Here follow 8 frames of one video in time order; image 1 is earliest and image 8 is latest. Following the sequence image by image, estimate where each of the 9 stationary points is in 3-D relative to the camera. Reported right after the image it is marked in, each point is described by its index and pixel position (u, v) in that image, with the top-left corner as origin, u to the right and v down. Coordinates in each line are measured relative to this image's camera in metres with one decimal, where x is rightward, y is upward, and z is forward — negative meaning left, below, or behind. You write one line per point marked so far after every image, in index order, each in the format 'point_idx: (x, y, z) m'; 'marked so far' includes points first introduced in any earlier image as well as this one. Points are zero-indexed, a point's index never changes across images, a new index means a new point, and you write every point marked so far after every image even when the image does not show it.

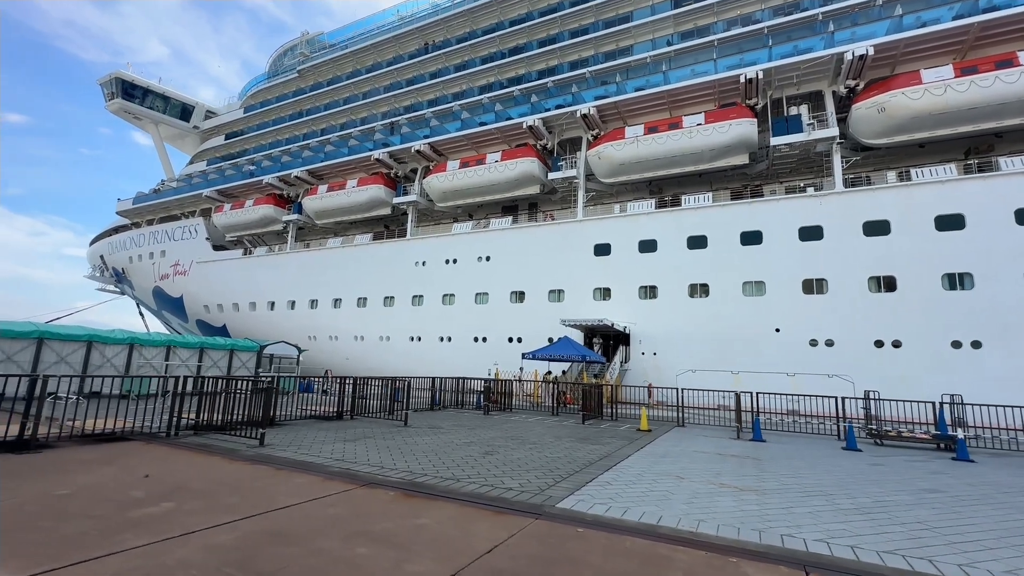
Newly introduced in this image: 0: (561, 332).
0: (+1.5, -1.4, +14.8) m
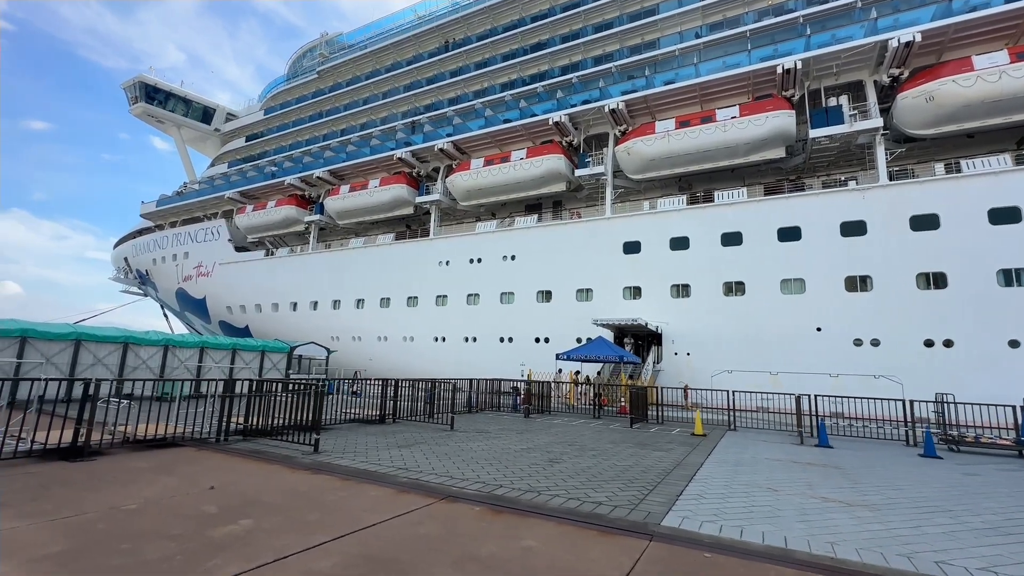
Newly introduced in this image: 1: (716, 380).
0: (+2.4, -1.3, +14.5) m
1: (+5.5, -2.5, +12.8) m
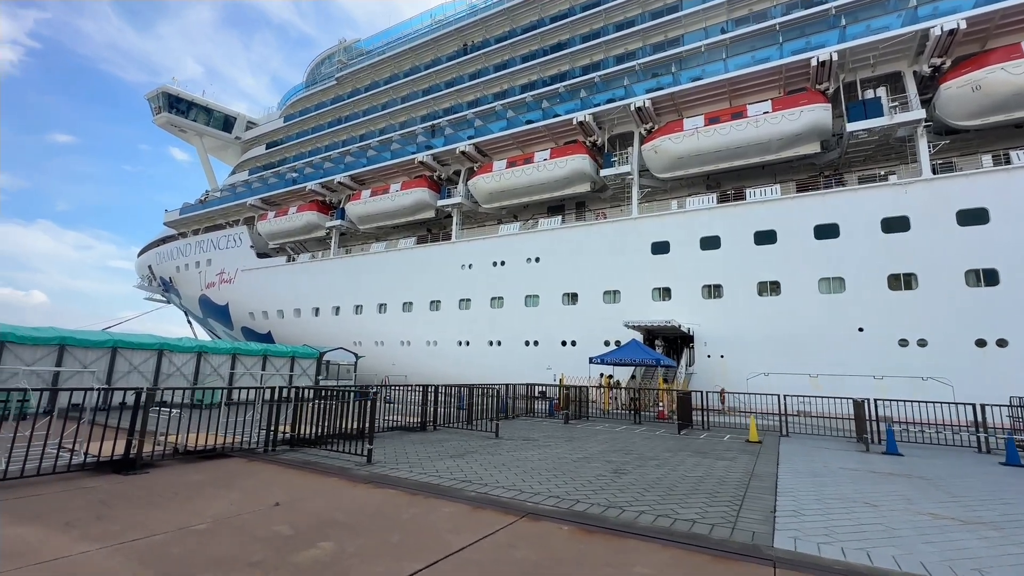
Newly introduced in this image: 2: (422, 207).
0: (+3.2, -1.4, +14.2) m
1: (+6.3, -2.5, +12.4) m
2: (-3.6, +3.3, +18.9) m
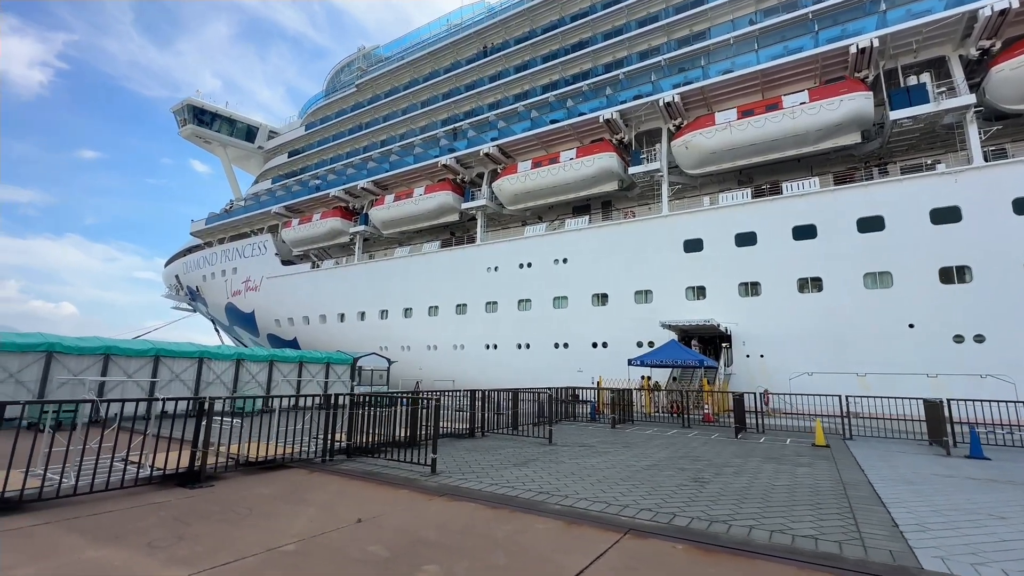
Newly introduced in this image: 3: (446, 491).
0: (+4.1, -1.4, +13.9) m
1: (+7.2, -2.4, +11.9) m
2: (-2.6, +3.1, +18.8) m
3: (-0.5, -1.4, +3.3) m
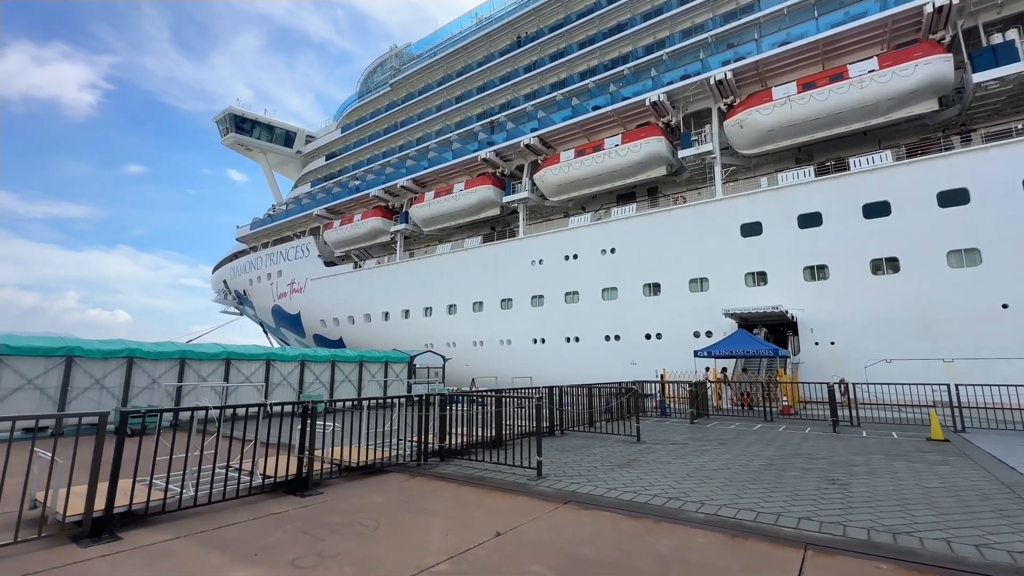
0: (+5.6, -1.0, +13.3) m
1: (+8.5, -2.0, +11.2) m
2: (-1.0, +3.3, +18.7) m
3: (+0.4, -1.4, +3.1) m
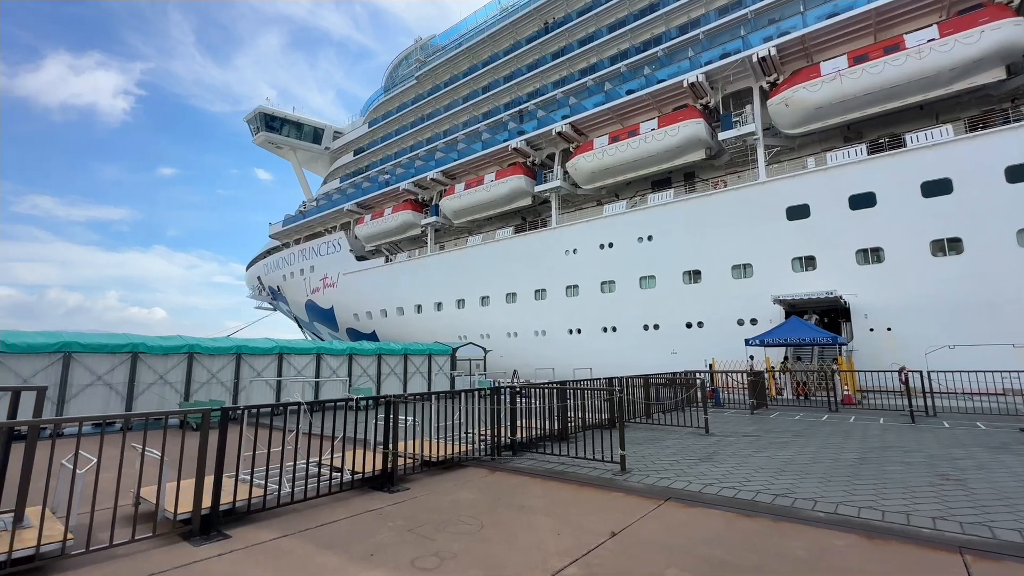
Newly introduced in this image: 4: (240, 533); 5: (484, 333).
0: (+6.6, -0.7, +12.9) m
1: (+9.5, -1.6, +10.7) m
2: (+0.3, +3.6, +18.5) m
3: (+0.9, -1.3, +2.9) m
4: (-1.3, -1.2, +2.3) m
5: (-1.0, -1.7, +18.3) m
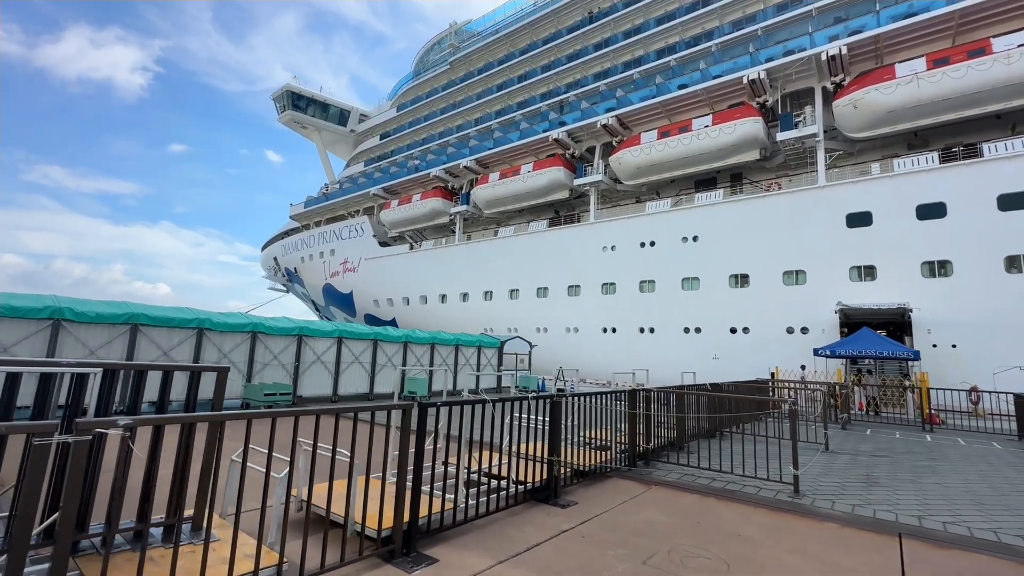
0: (+7.8, -0.9, +12.5) m
1: (+10.6, -2.0, +10.2) m
2: (+1.7, +3.8, +18.0) m
3: (+2.0, -1.3, +2.5) m
4: (-0.3, -1.1, +1.9) m
5: (+0.1, -1.5, +18.0) m
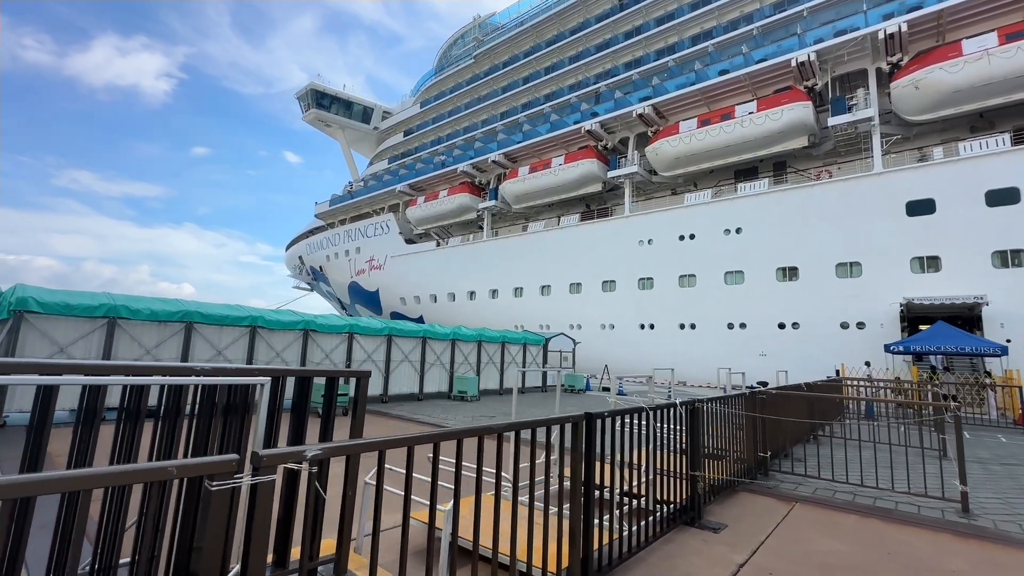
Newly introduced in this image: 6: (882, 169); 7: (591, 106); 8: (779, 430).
0: (+8.8, -0.7, +11.8) m
1: (+11.5, -1.8, +9.5) m
2: (+2.8, +4.0, +17.6) m
3: (+2.7, -1.2, +2.1) m
4: (+0.4, -1.0, +1.5) m
5: (+1.3, -1.3, +17.6) m
6: (+9.5, +3.0, +12.0) m
7: (+2.9, +6.8, +17.8) m
8: (+2.1, -1.2, +4.1) m
